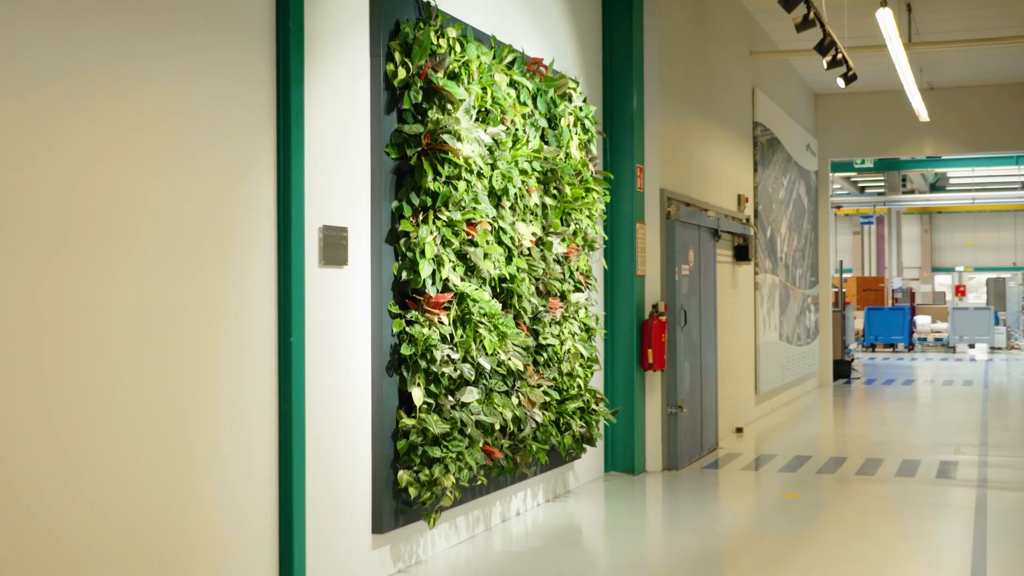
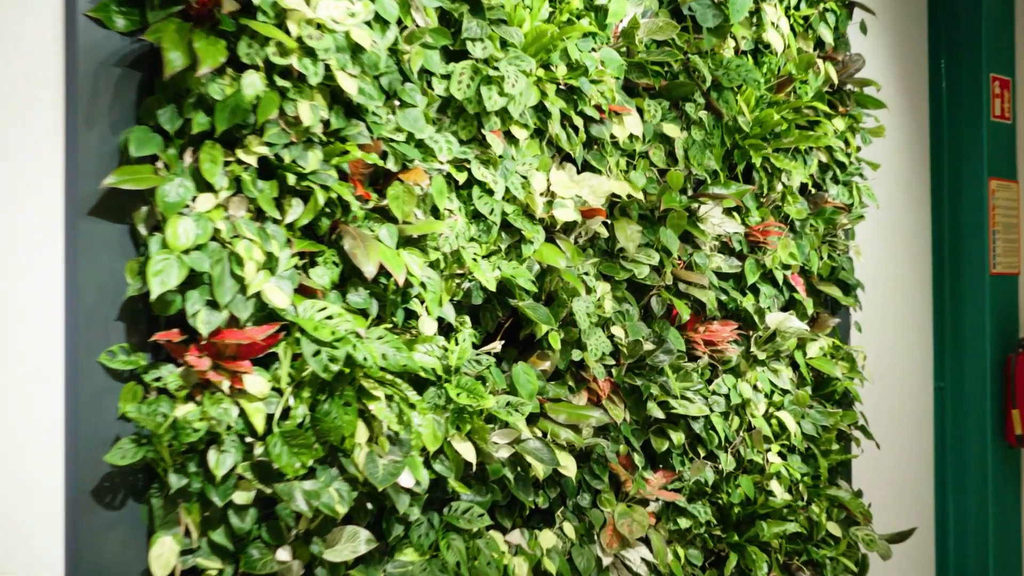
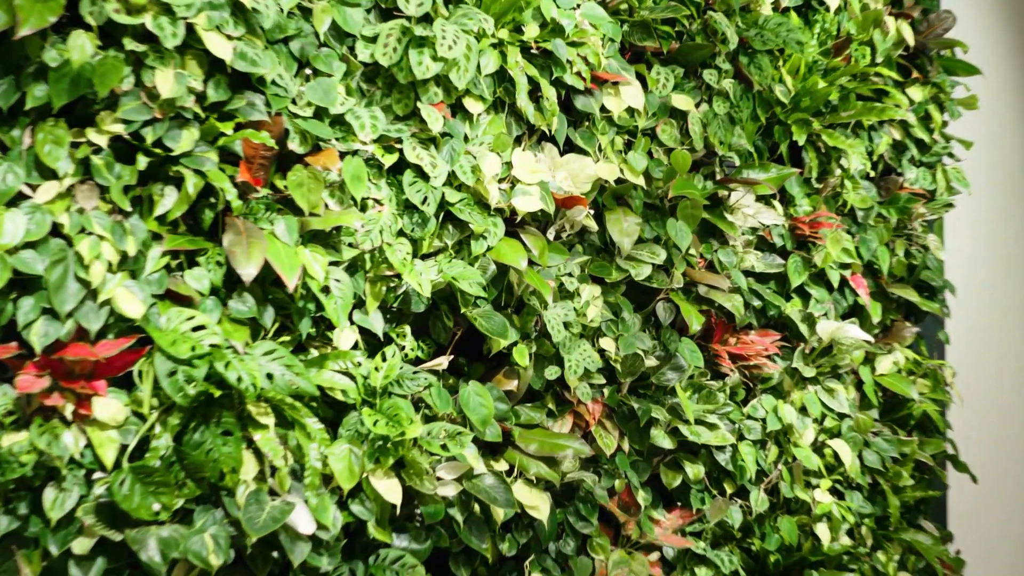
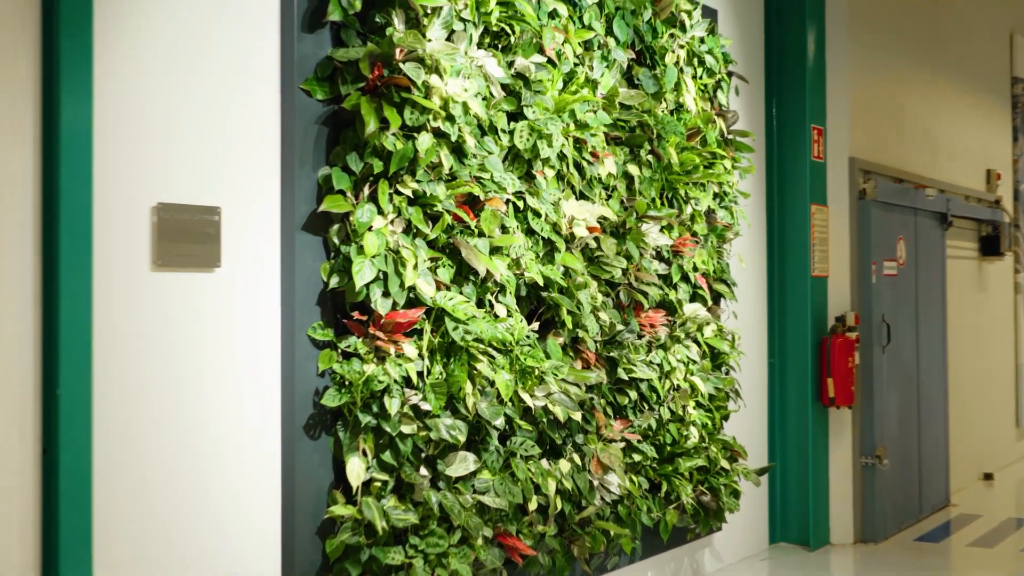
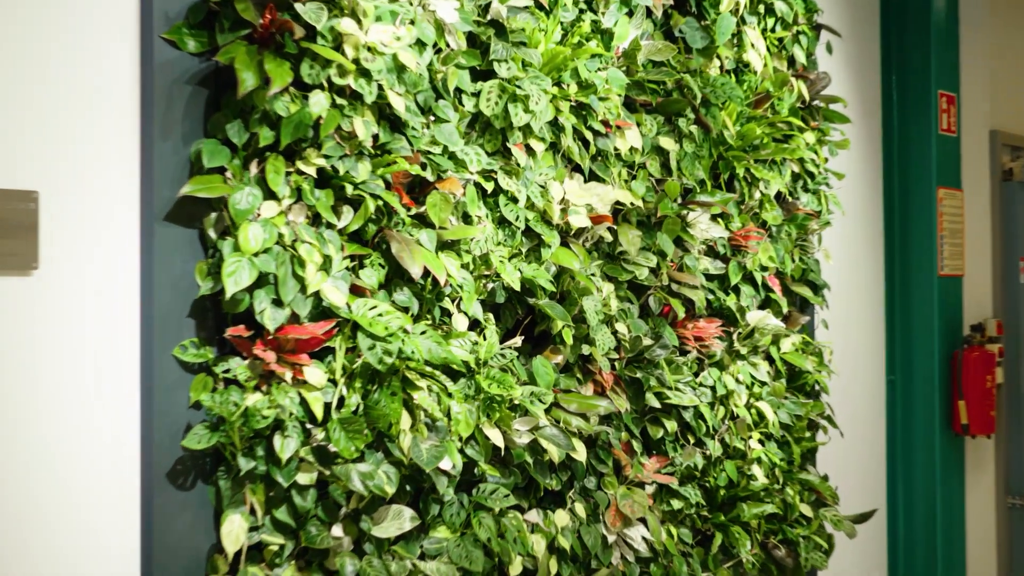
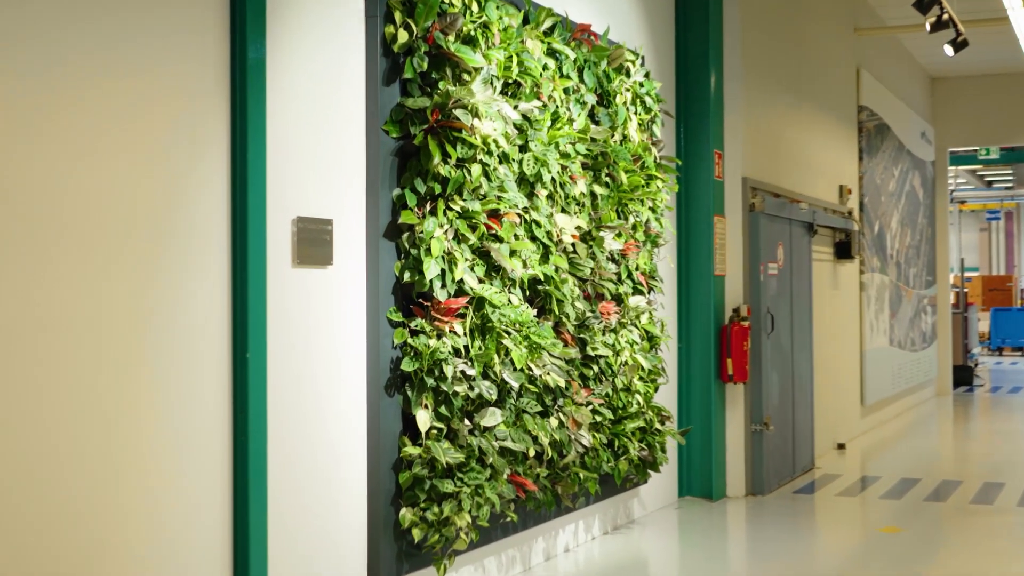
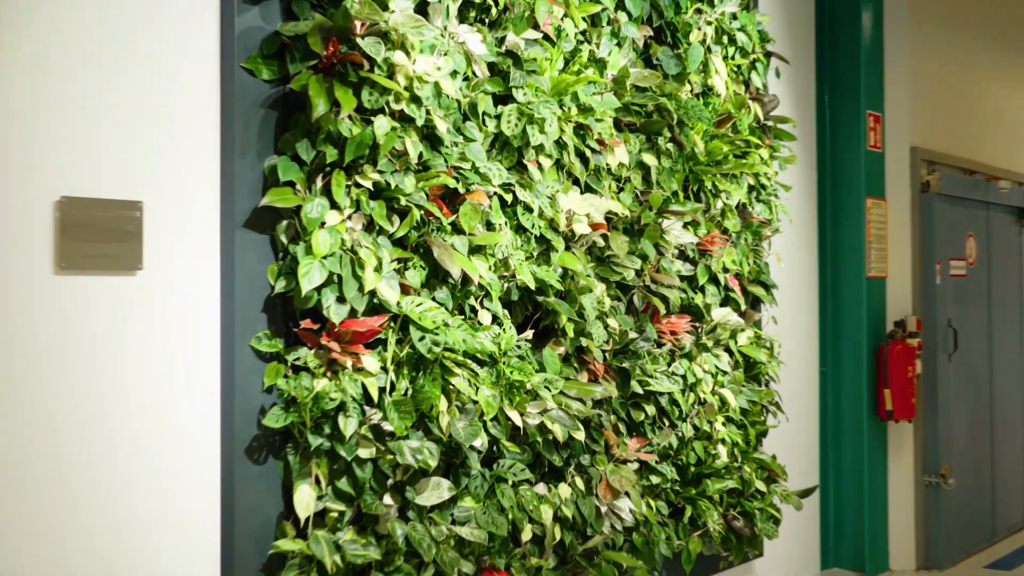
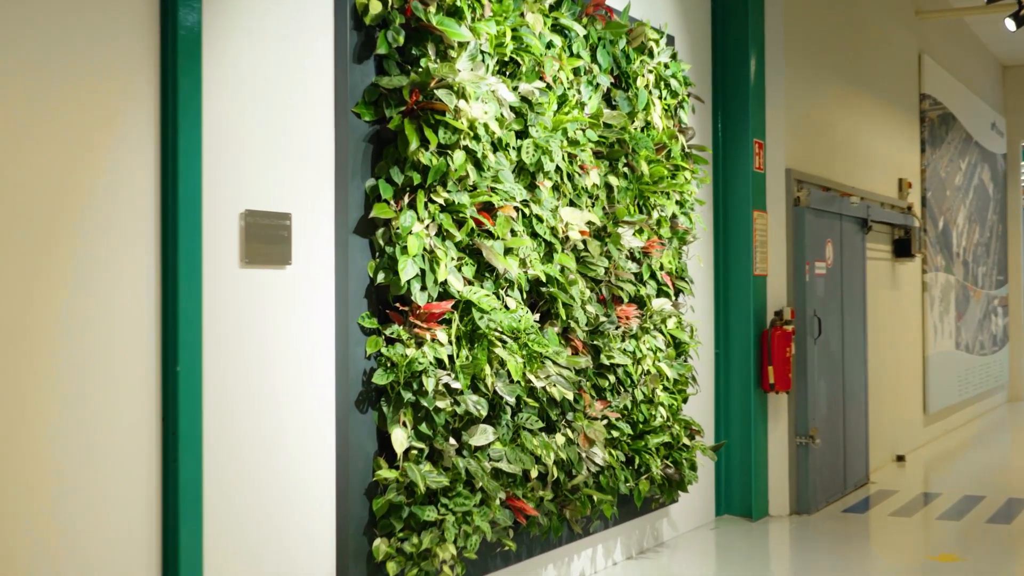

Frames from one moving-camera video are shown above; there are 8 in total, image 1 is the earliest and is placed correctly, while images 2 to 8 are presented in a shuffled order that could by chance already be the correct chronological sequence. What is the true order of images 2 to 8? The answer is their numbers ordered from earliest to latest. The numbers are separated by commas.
6, 8, 4, 7, 5, 2, 3
